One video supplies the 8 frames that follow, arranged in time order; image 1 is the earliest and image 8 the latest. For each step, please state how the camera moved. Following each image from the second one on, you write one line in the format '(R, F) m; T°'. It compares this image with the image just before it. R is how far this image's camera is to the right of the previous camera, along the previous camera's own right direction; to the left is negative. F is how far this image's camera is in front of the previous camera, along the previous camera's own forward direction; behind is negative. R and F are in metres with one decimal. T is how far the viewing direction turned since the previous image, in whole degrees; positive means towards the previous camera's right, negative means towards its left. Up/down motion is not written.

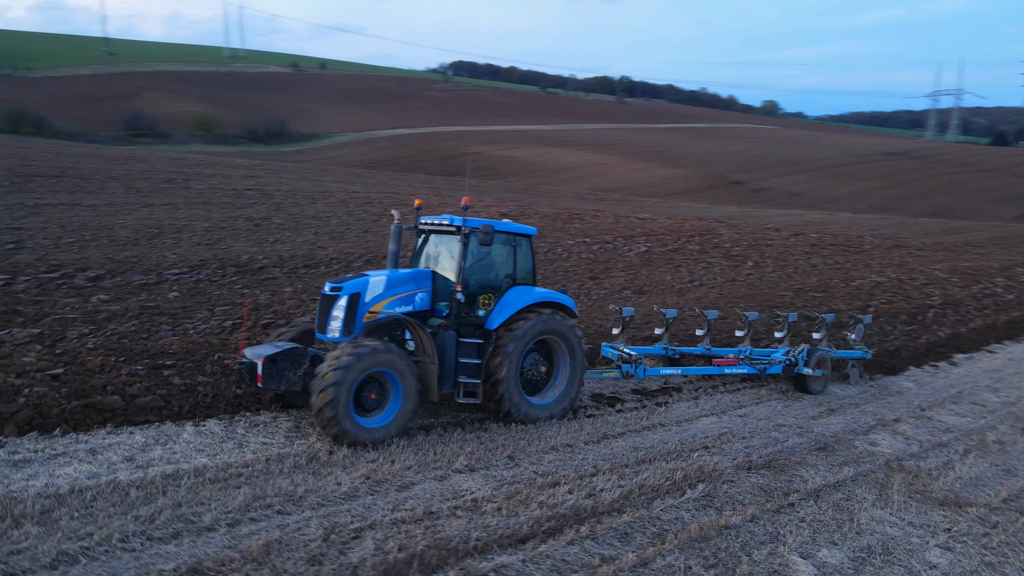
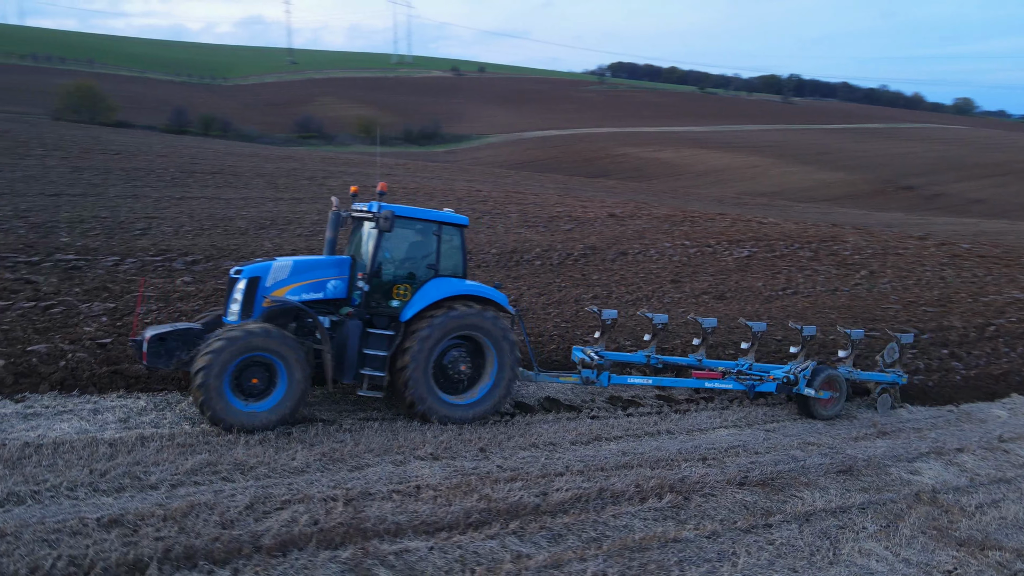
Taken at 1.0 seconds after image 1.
(+1.1, +0.1) m; -11°
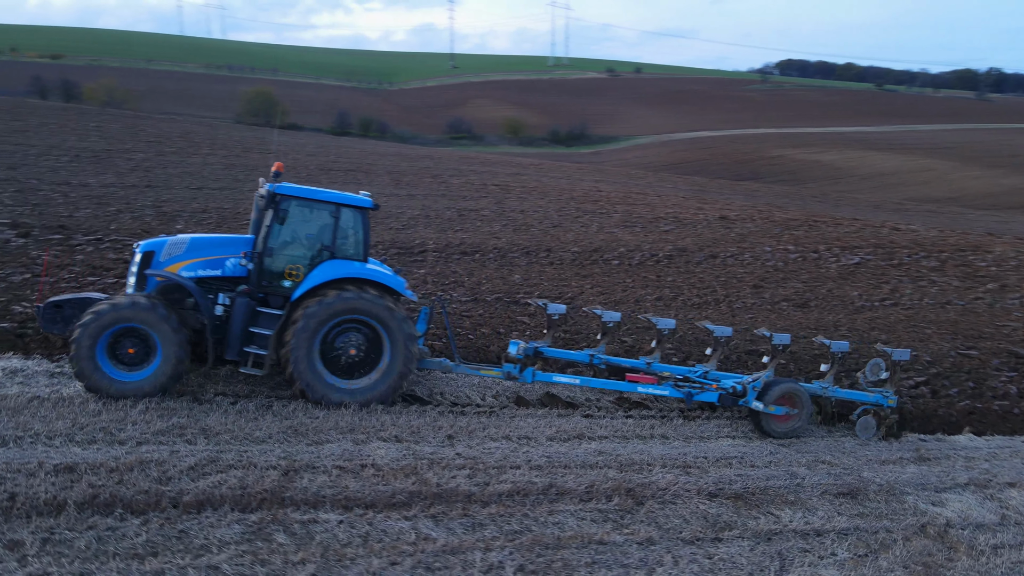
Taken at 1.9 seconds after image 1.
(+1.2, +0.1) m; -11°
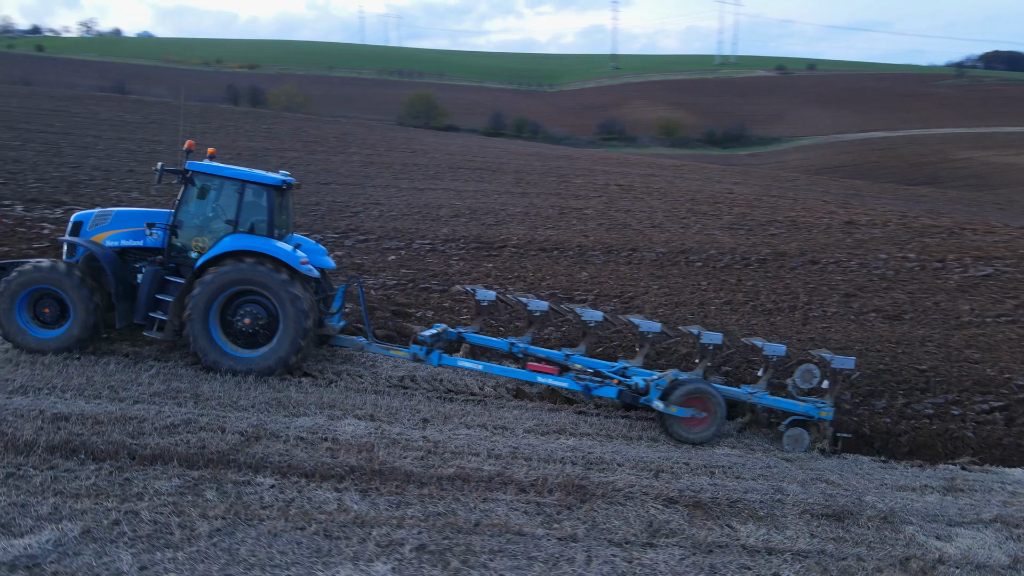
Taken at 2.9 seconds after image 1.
(+1.2, +0.1) m; -12°
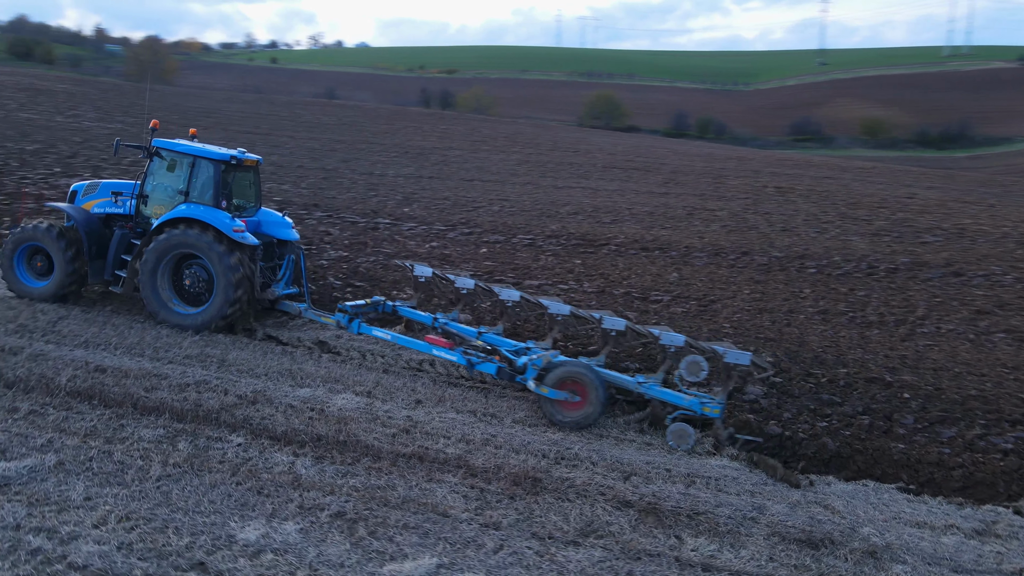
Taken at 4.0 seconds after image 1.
(+1.3, +0.1) m; -14°
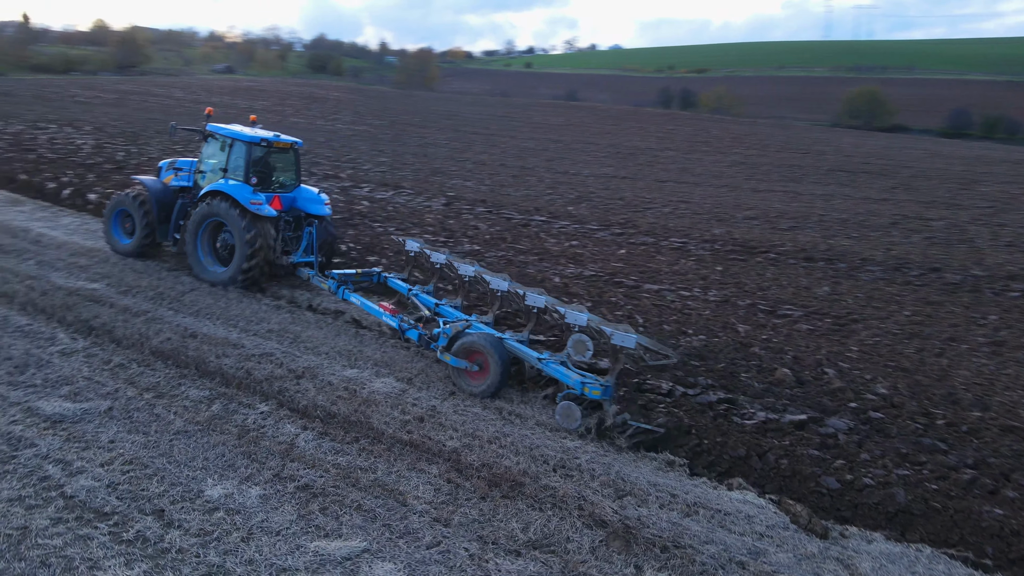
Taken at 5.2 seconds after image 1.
(+1.4, +0.3) m; -18°
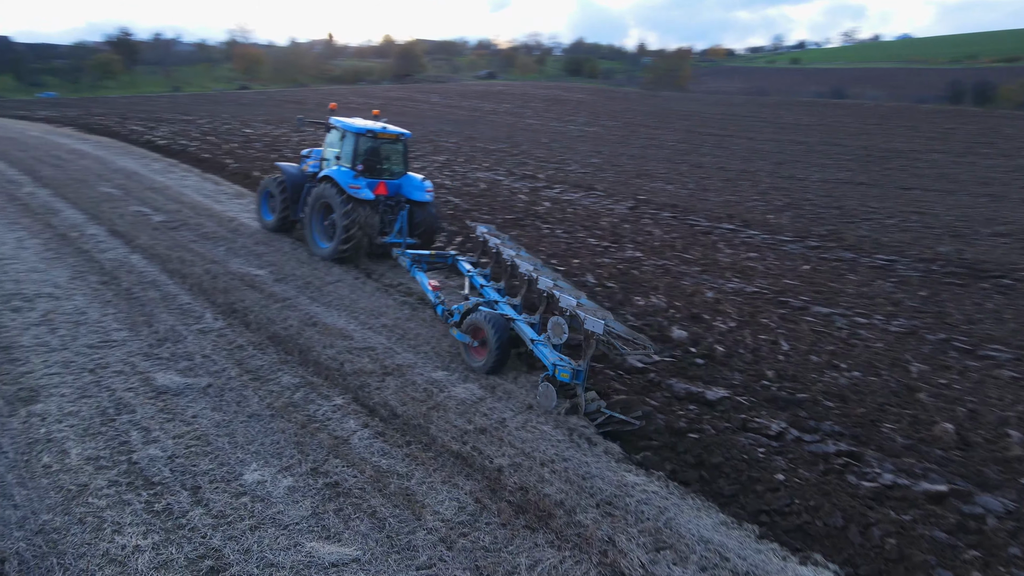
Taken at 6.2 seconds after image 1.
(+1.1, +0.5) m; -19°
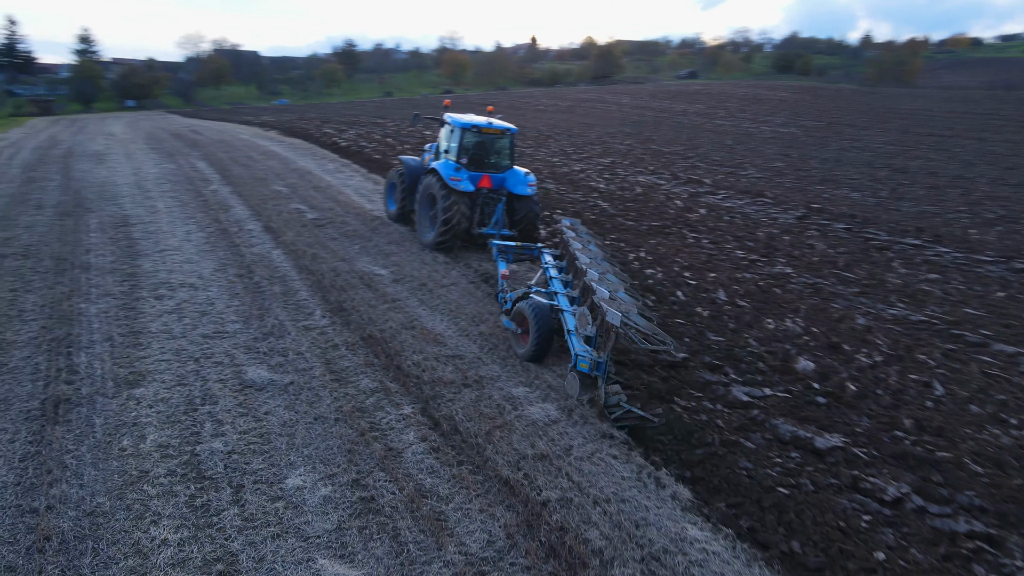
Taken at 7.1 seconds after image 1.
(+0.7, +0.5) m; -15°
